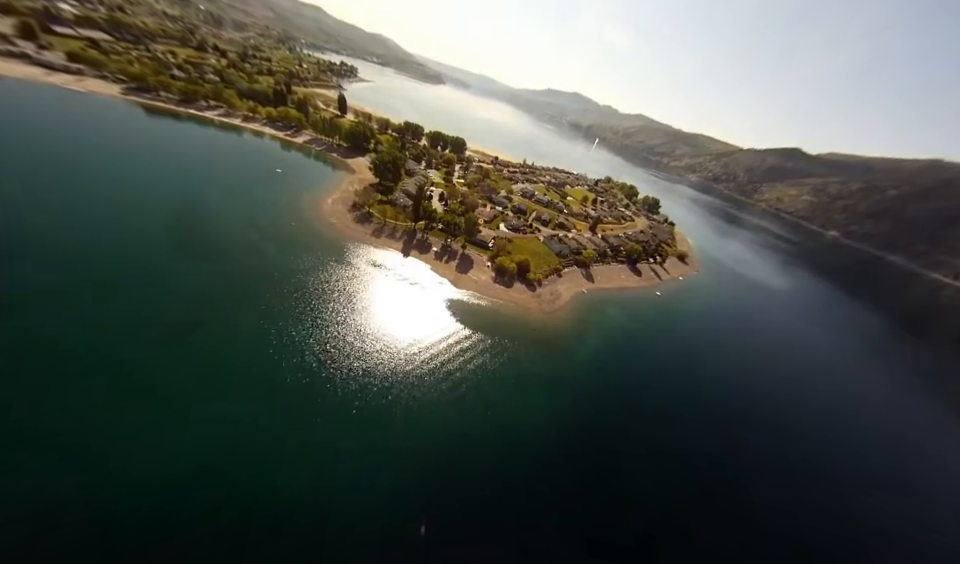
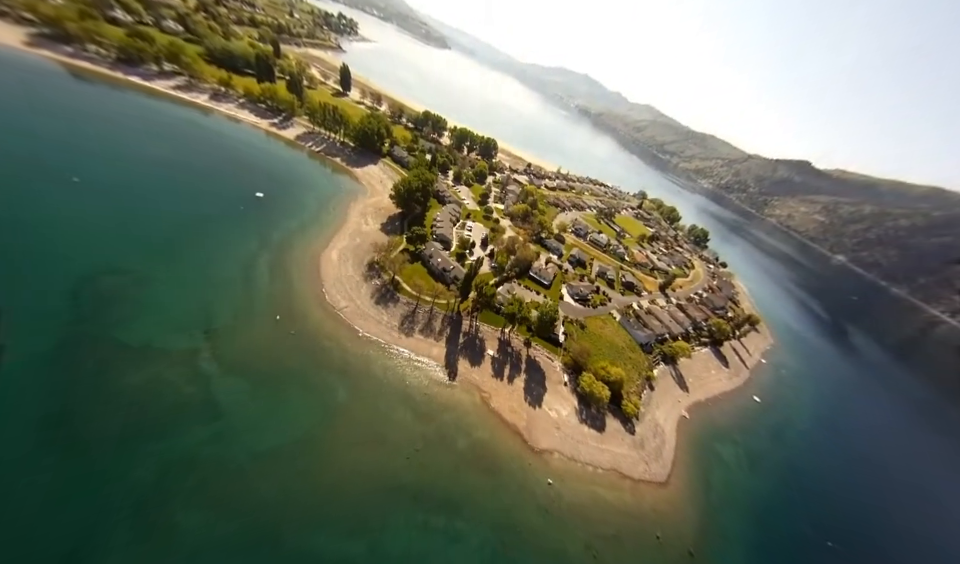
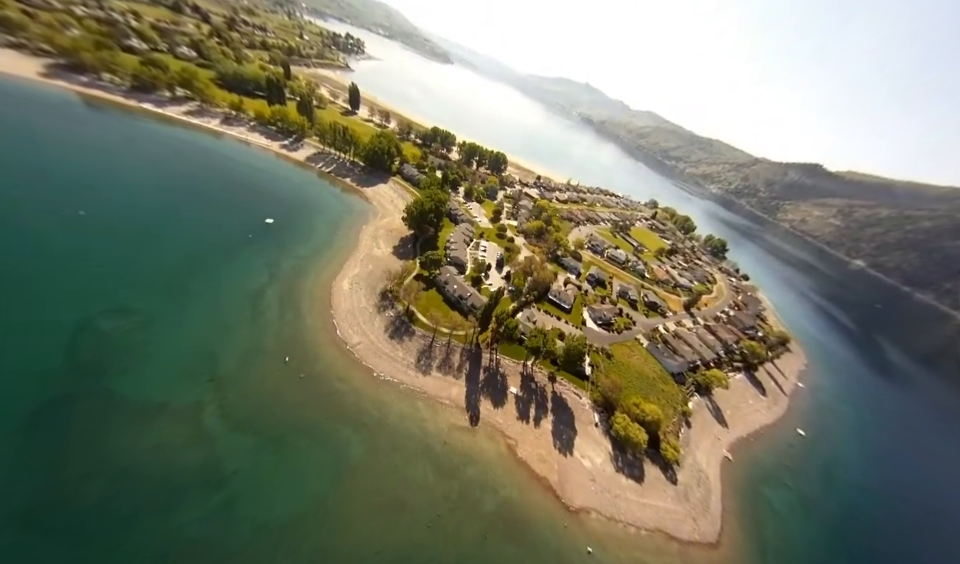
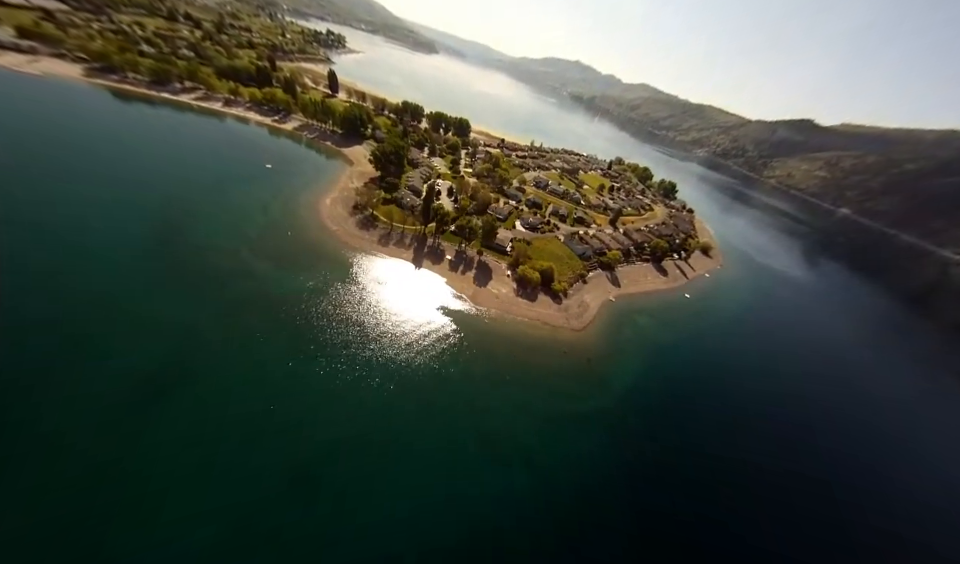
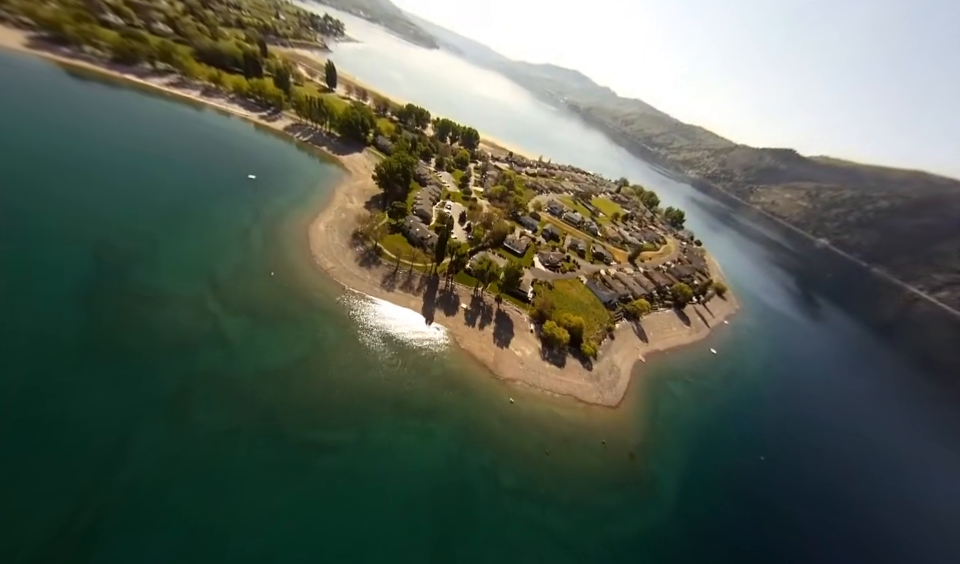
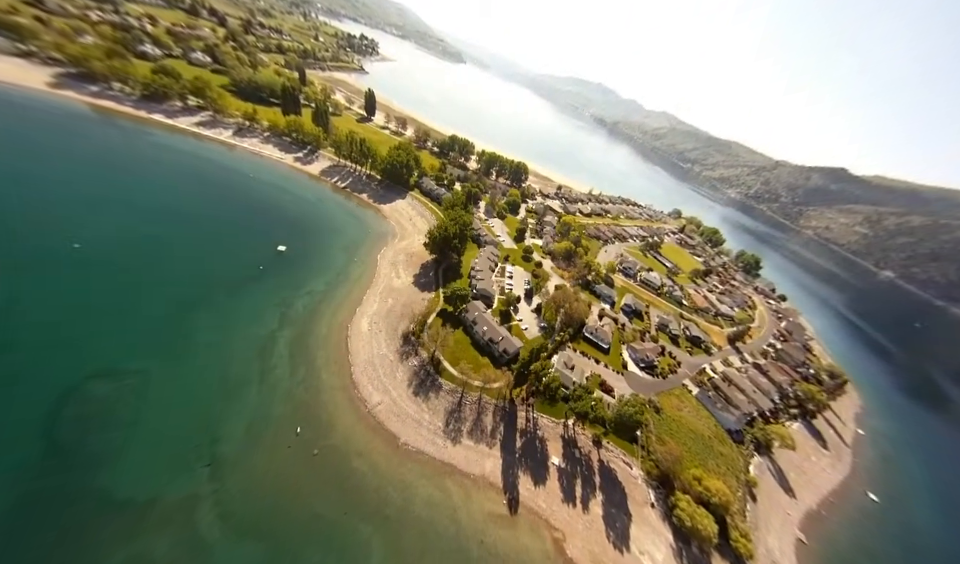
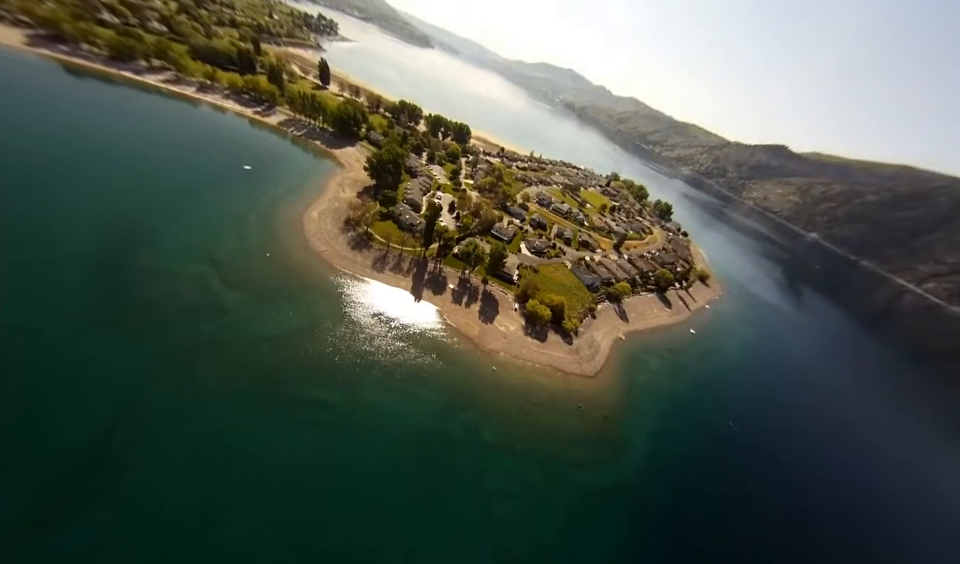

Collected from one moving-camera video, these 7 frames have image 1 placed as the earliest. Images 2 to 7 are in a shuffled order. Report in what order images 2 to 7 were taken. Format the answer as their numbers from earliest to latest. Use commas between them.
4, 7, 5, 2, 3, 6
